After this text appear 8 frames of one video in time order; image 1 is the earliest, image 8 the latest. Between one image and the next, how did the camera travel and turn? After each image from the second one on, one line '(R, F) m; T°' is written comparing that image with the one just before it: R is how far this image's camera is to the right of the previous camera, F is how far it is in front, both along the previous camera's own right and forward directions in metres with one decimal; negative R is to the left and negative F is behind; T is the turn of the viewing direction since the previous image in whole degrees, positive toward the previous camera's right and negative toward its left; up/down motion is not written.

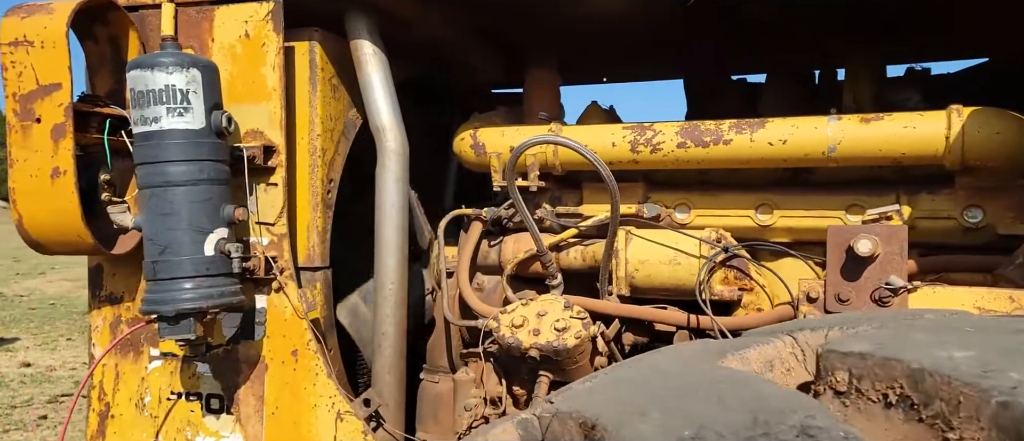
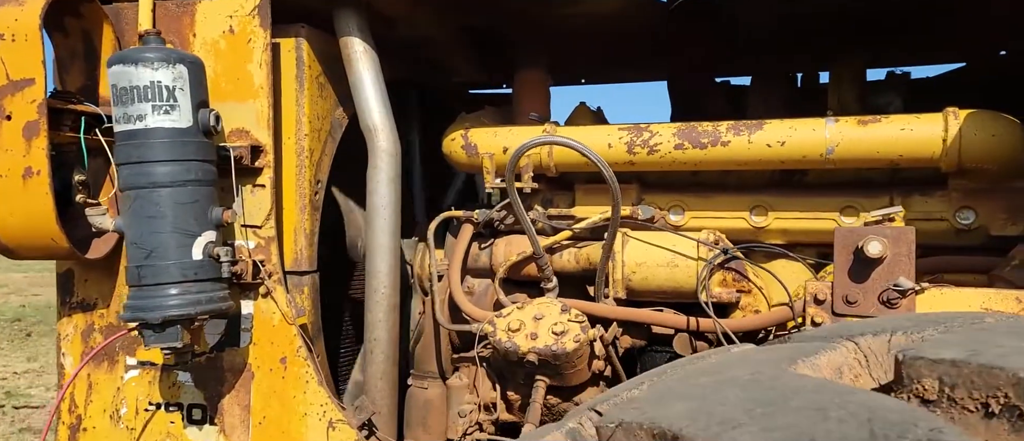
(-0.1, +0.1) m; +4°
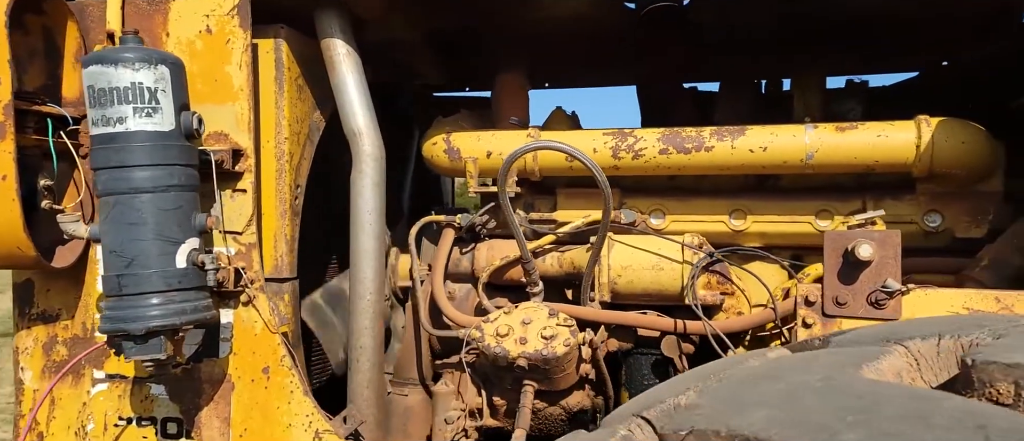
(-0.2, 0.0) m; +5°
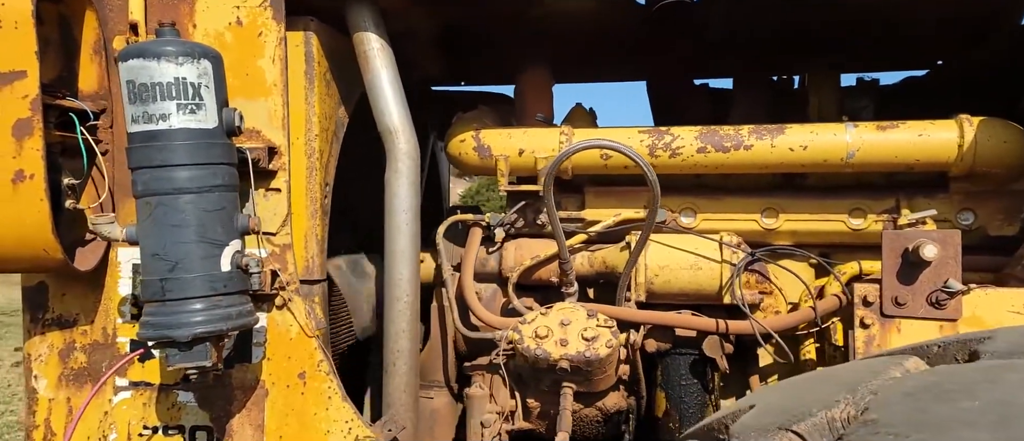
(-0.3, +0.1) m; +4°
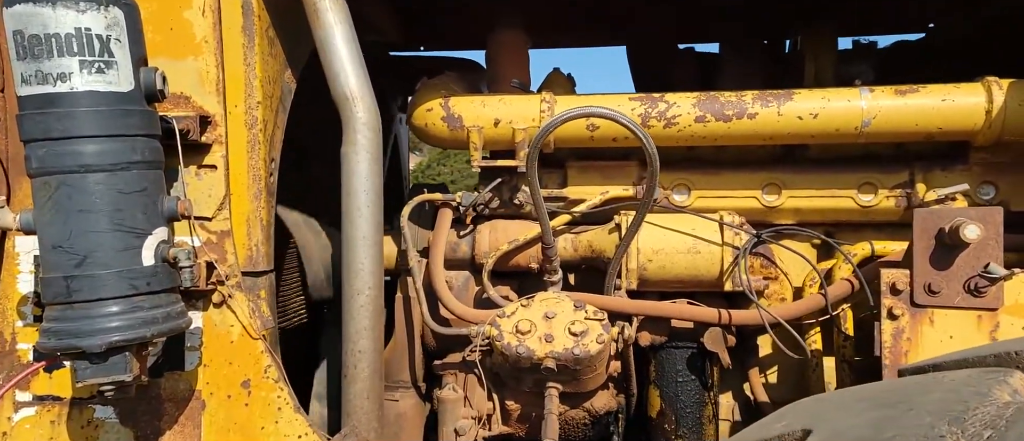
(-0.1, +0.3) m; +3°
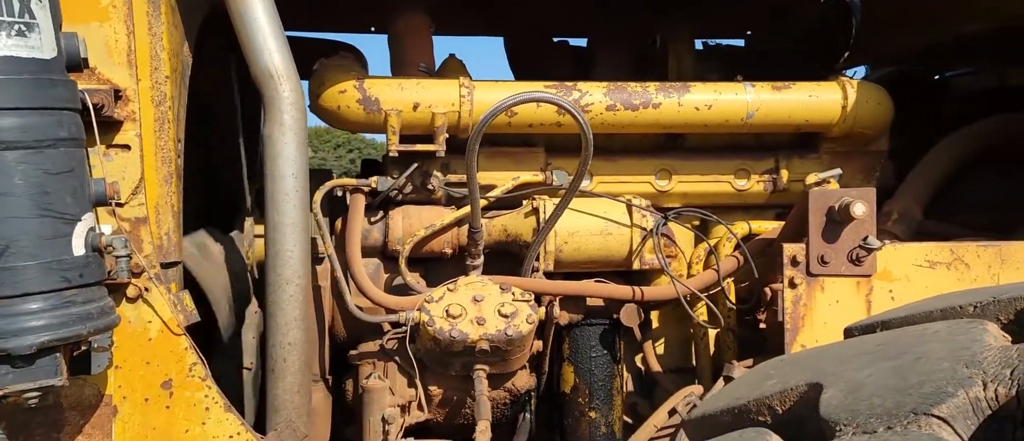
(-0.4, 0.0) m; +15°
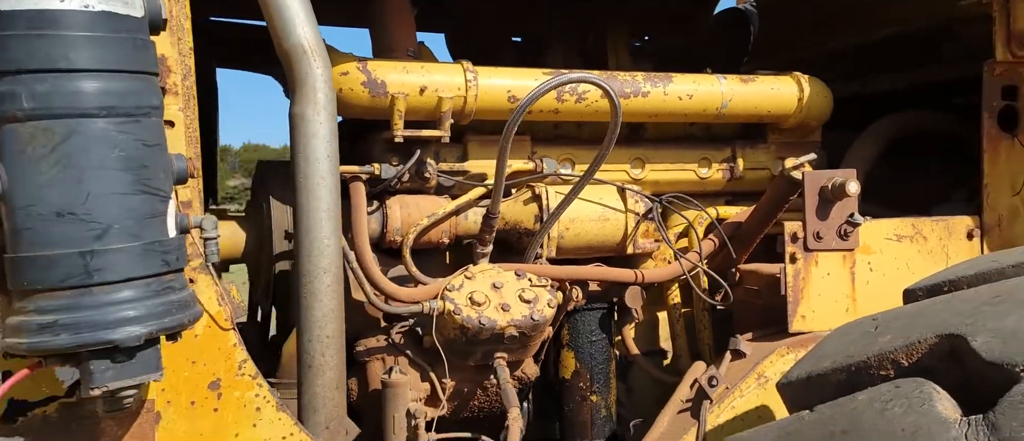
(-0.5, +0.1) m; +13°
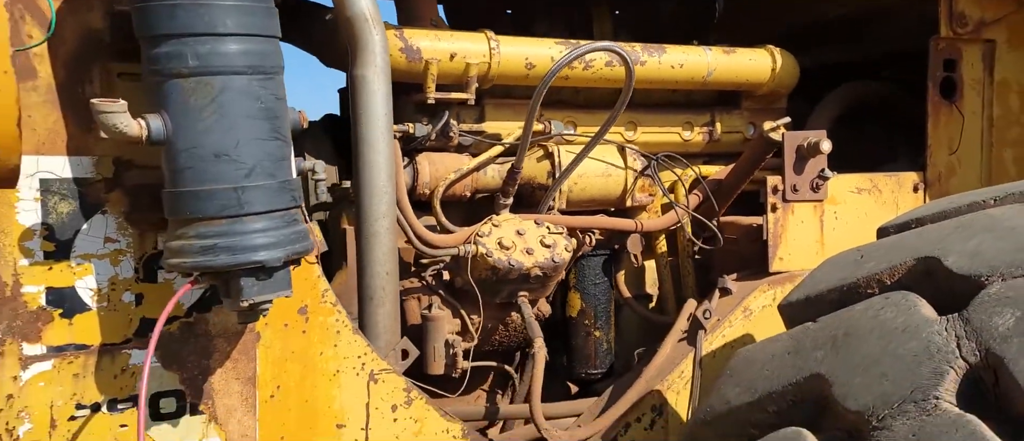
(-0.3, -0.3) m; +5°
